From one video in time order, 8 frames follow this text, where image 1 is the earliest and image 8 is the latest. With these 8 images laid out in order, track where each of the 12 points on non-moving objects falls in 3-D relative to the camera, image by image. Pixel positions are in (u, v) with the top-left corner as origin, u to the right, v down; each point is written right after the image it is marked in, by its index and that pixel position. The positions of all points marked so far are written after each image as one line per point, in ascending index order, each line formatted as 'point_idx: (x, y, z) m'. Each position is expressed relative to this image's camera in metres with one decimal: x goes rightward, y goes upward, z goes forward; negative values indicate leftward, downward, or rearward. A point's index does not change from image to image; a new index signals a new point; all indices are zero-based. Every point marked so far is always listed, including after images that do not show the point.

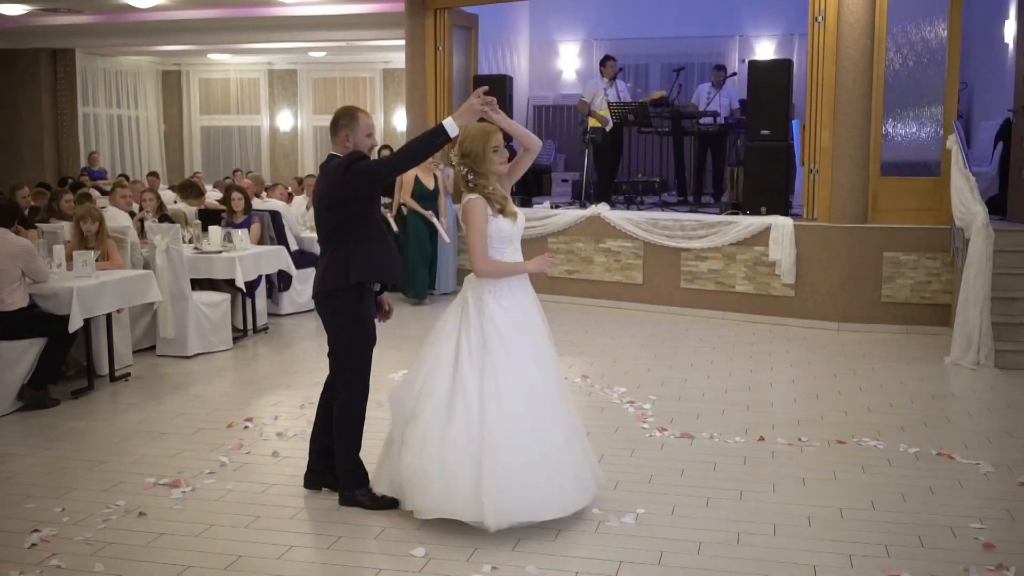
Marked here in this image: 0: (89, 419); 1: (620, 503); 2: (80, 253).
0: (-2.5, -0.8, +5.9) m
1: (+0.5, -1.0, +4.4) m
2: (-2.8, +0.2, +6.5) m
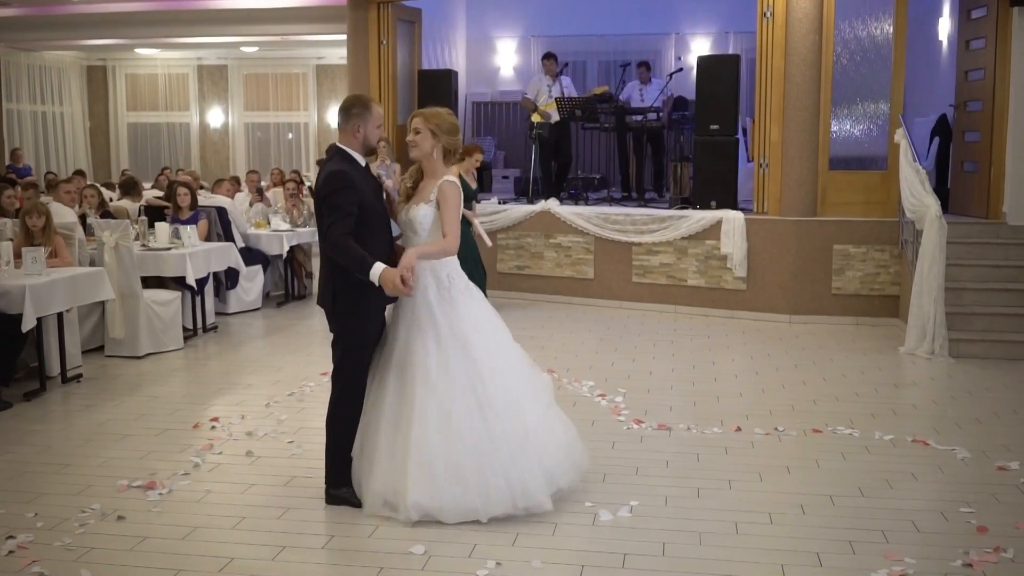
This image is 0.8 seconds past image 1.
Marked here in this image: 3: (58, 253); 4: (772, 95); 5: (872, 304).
0: (-2.7, -0.8, +5.7) m
1: (+0.5, -0.9, +4.4) m
2: (-3.0, +0.2, +6.2) m
3: (-3.1, +0.2, +6.7) m
4: (+2.3, +1.7, +8.9) m
5: (+3.2, -0.1, +8.7) m
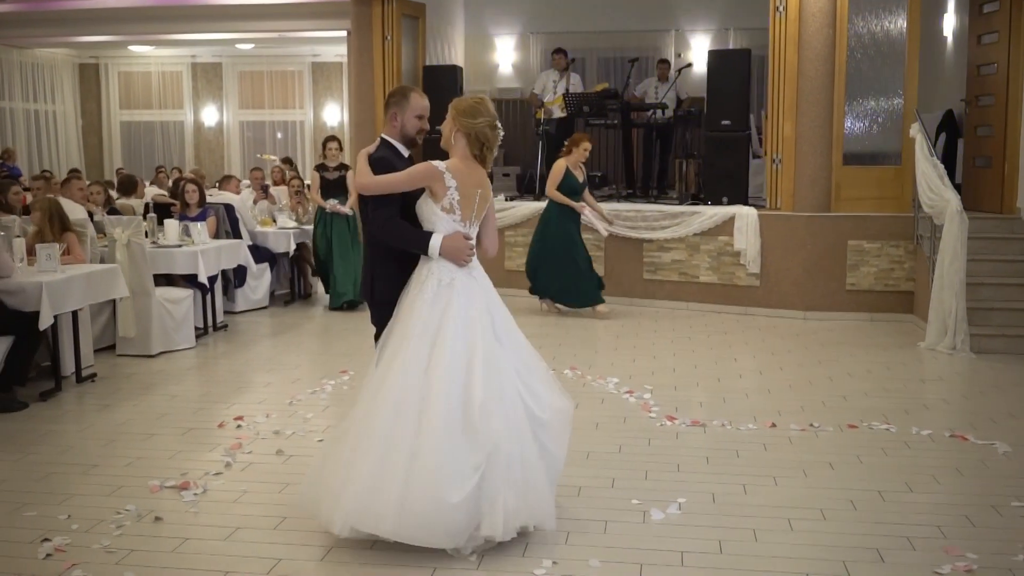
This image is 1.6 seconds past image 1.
0: (-2.5, -0.8, +5.5) m
1: (+0.6, -0.9, +4.3) m
2: (-2.9, +0.2, +6.0) m
3: (-2.9, +0.3, +6.5) m
4: (+2.4, +1.7, +8.8) m
5: (+3.3, -0.1, +8.7) m
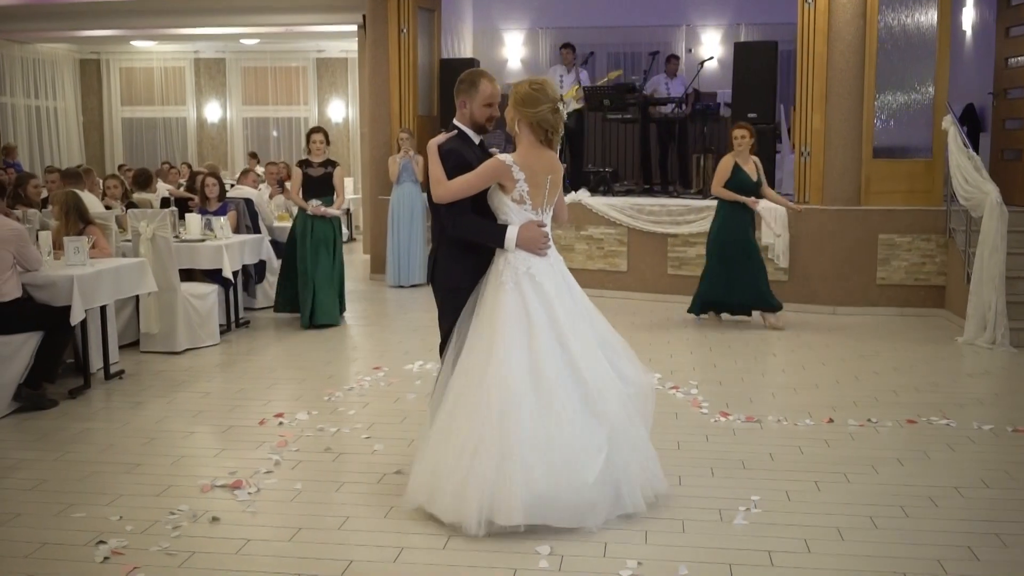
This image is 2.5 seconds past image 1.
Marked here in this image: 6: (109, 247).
0: (-2.2, -0.7, +5.3) m
1: (+0.9, -0.8, +4.2) m
2: (-2.6, +0.3, +5.9) m
3: (-2.7, +0.3, +6.3) m
4: (+2.7, +1.8, +8.7) m
5: (+3.5, -0.1, +8.6) m
6: (-2.6, +0.3, +6.4) m
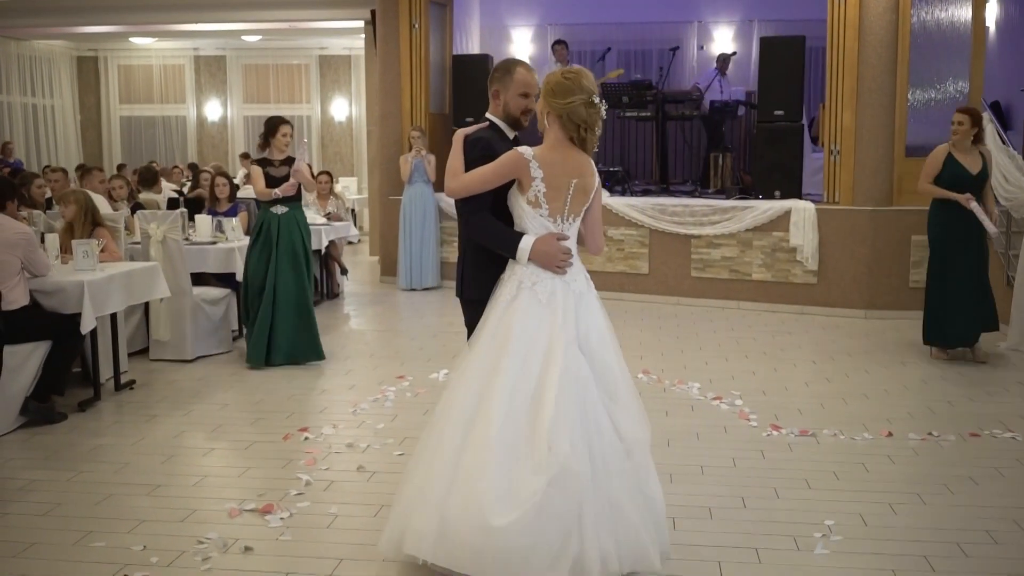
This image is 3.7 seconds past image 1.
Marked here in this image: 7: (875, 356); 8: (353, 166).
0: (-2.0, -0.7, +5.0) m
1: (+1.1, -0.9, +3.9) m
2: (-2.4, +0.3, +5.5) m
3: (-2.5, +0.3, +6.0) m
4: (+2.8, +1.8, +8.4) m
5: (+3.7, -0.1, +8.3) m
6: (-2.4, +0.2, +6.1) m
7: (+2.5, -0.5, +6.8) m
8: (-2.7, +2.1, +17.0) m
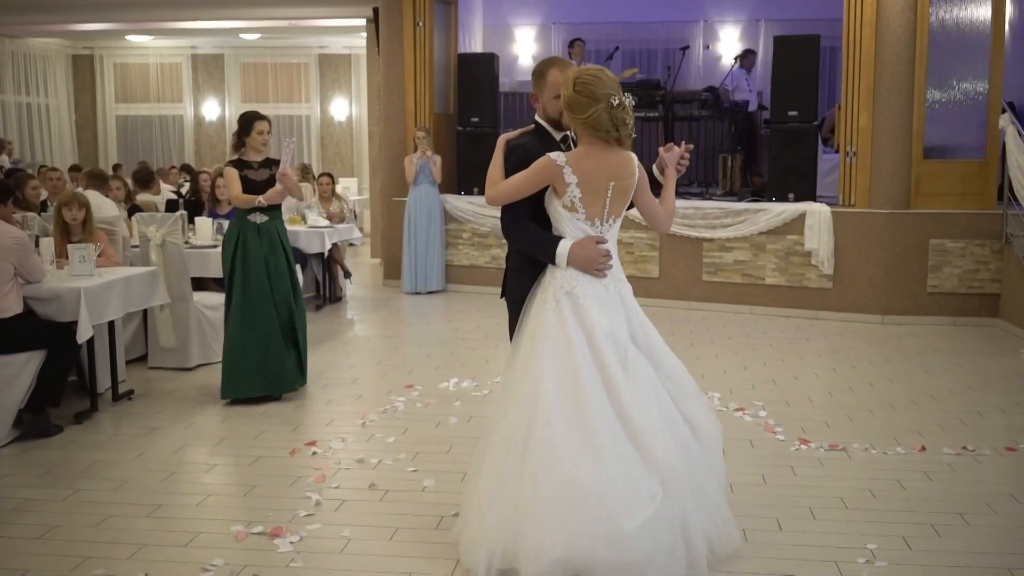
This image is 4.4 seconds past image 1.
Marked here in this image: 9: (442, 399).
0: (-2.0, -0.8, +4.8) m
1: (+1.2, -0.9, +3.7) m
2: (-2.3, +0.2, +5.3) m
3: (-2.4, +0.2, +5.8) m
4: (+2.9, +1.7, +8.2) m
5: (+3.8, -0.1, +8.1) m
6: (-2.4, +0.2, +5.9) m
7: (+2.6, -0.5, +6.6) m
8: (-2.7, +2.1, +16.8) m
9: (-0.4, -0.6, +5.7) m
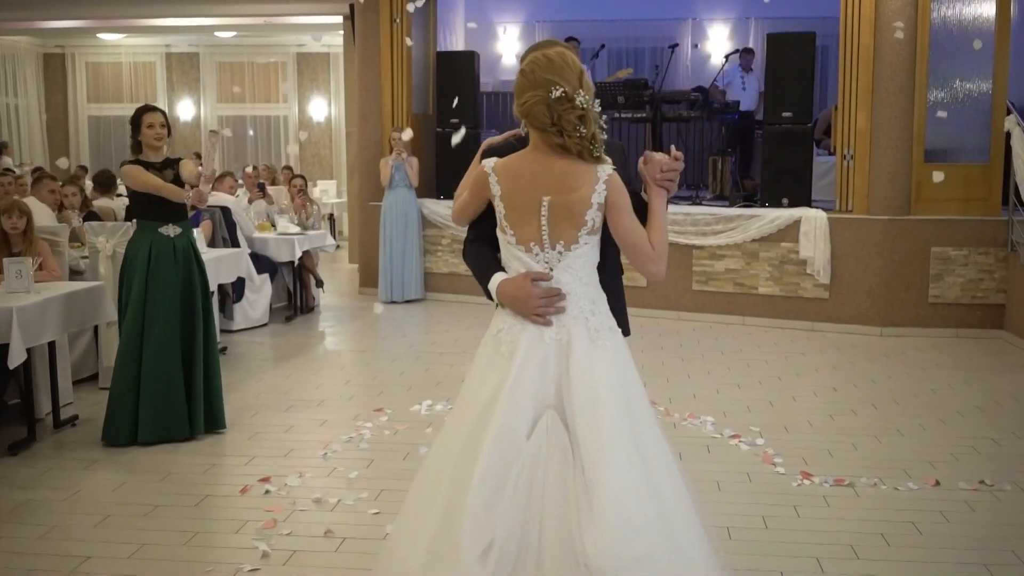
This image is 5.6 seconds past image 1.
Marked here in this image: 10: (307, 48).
0: (-2.1, -0.9, +4.3) m
1: (+1.1, -1.0, +3.2) m
2: (-2.4, +0.1, +4.9) m
3: (-2.5, +0.1, +5.3) m
4: (+2.7, +1.6, +7.8) m
5: (+3.6, -0.2, +7.7) m
6: (-2.5, +0.1, +5.4) m
7: (+2.4, -0.6, +6.2) m
8: (-3.0, +2.0, +16.3) m
9: (-0.5, -0.7, +5.2) m
10: (-3.3, +3.9, +15.9) m
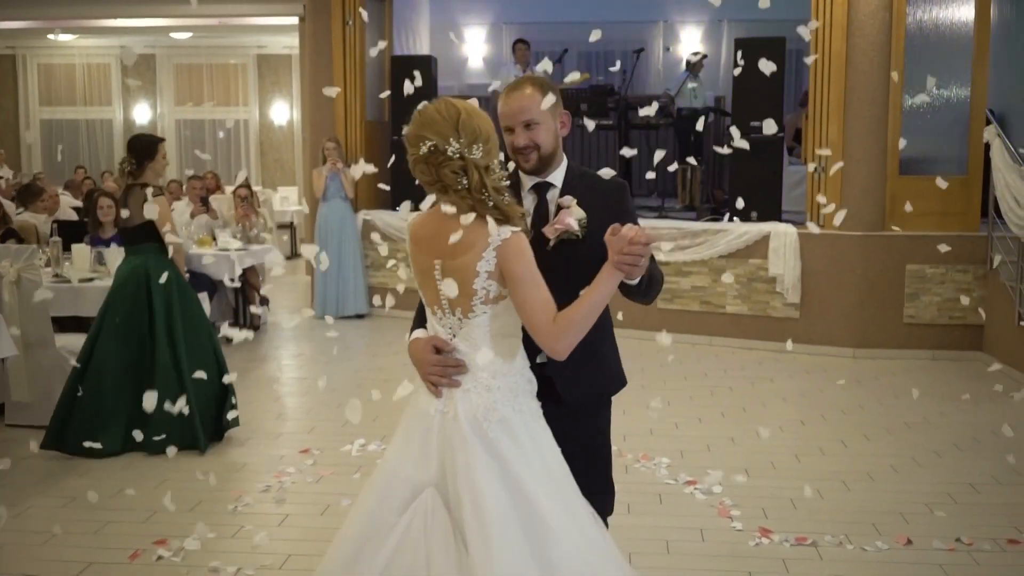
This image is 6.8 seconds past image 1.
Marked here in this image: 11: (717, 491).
0: (-2.4, -1.0, +3.9) m
1: (+0.8, -1.2, +2.8) m
2: (-2.7, 0.0, +4.4) m
3: (-2.8, 0.0, +4.8) m
4: (+2.4, +1.5, +7.4) m
5: (+3.3, -0.3, +7.3) m
6: (-2.8, 0.0, +4.9) m
7: (+2.1, -0.7, +5.8) m
8: (-3.5, +1.8, +15.8) m
9: (-0.8, -0.9, +4.8) m
10: (-3.8, +3.7, +15.4) m
11: (+0.9, -0.9, +4.5) m
